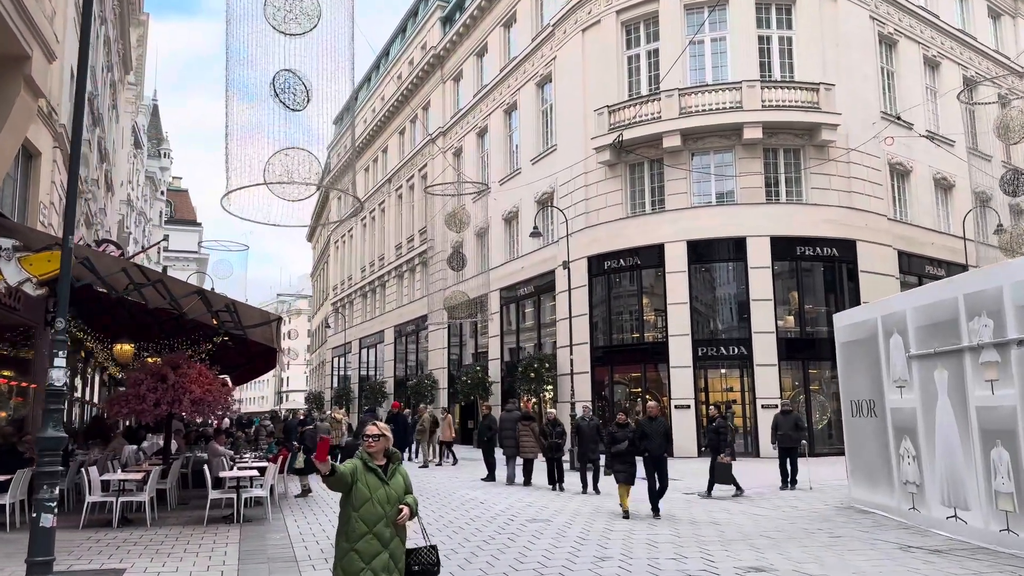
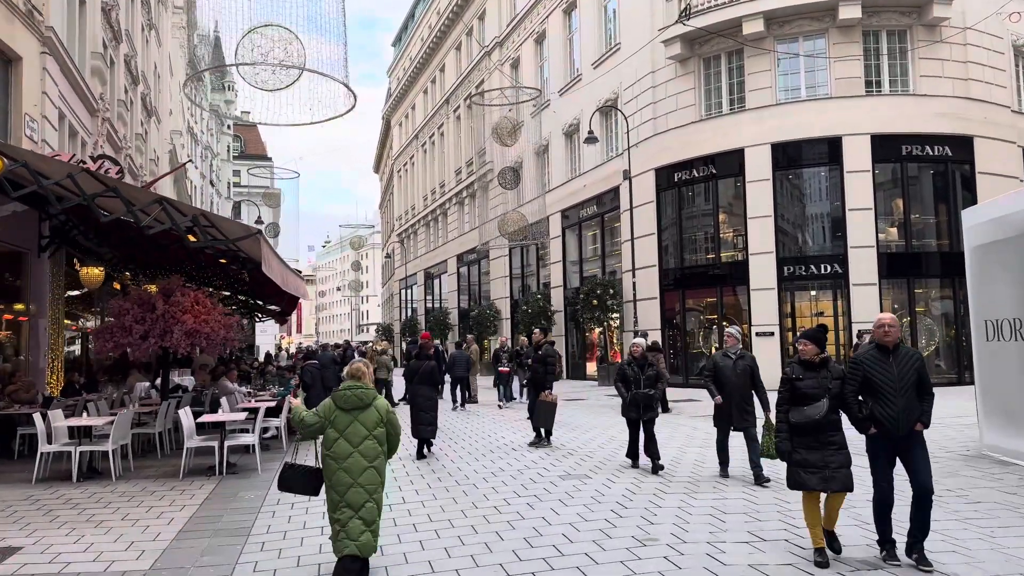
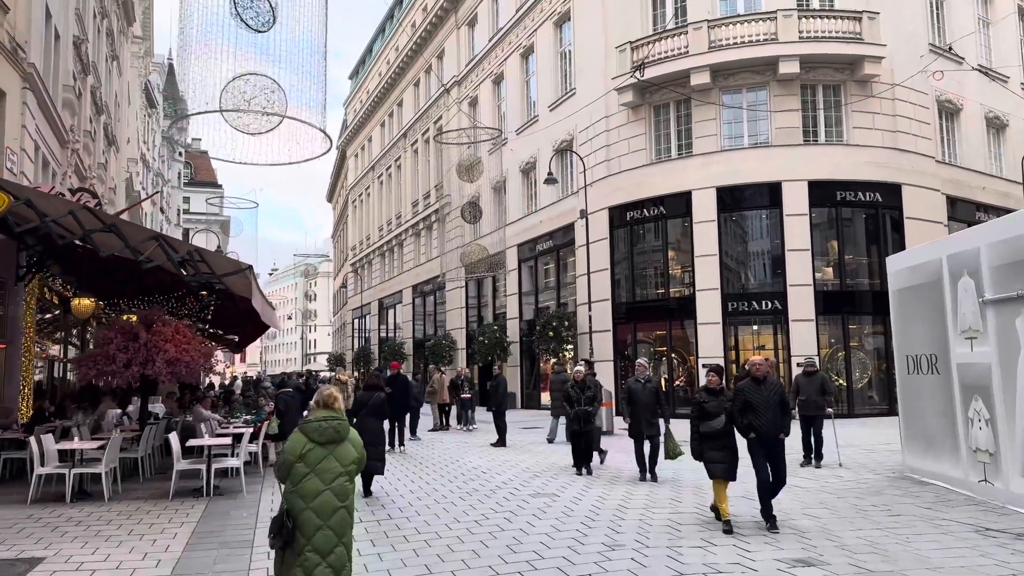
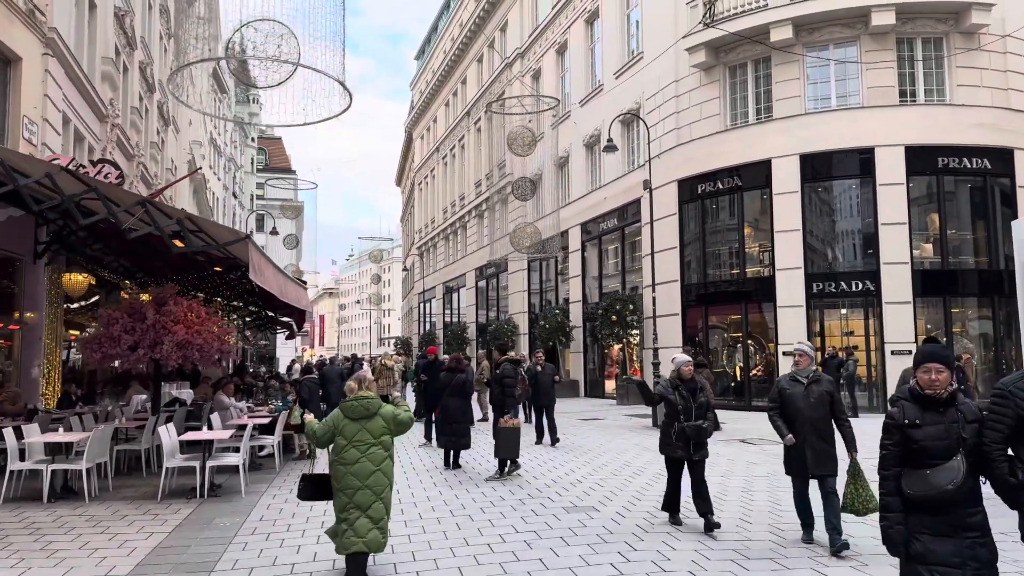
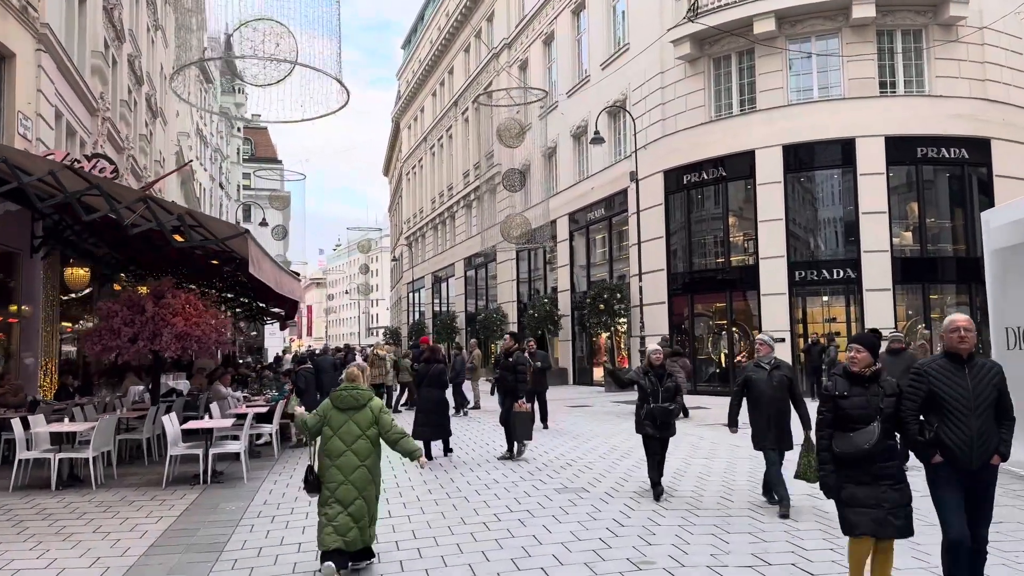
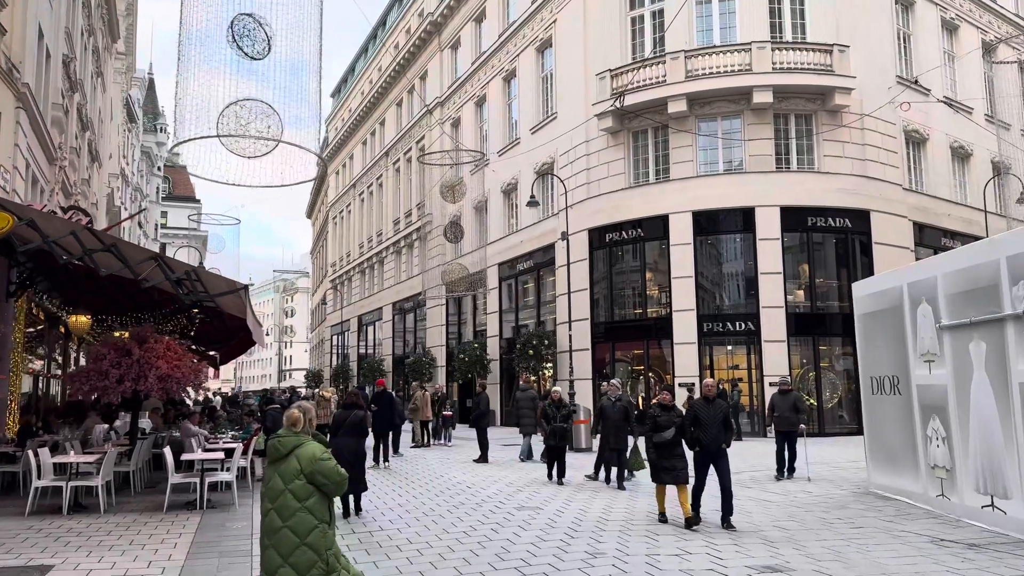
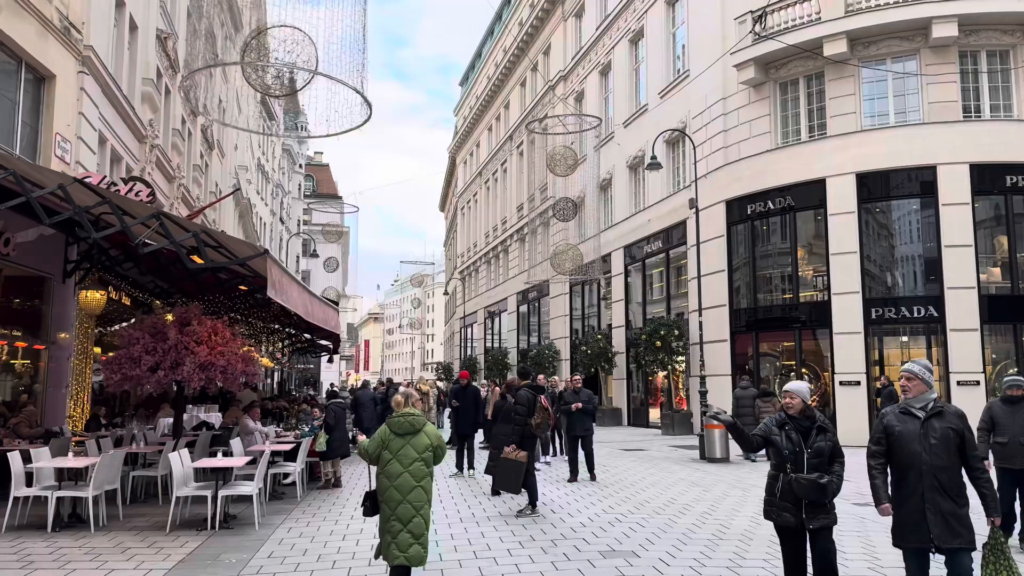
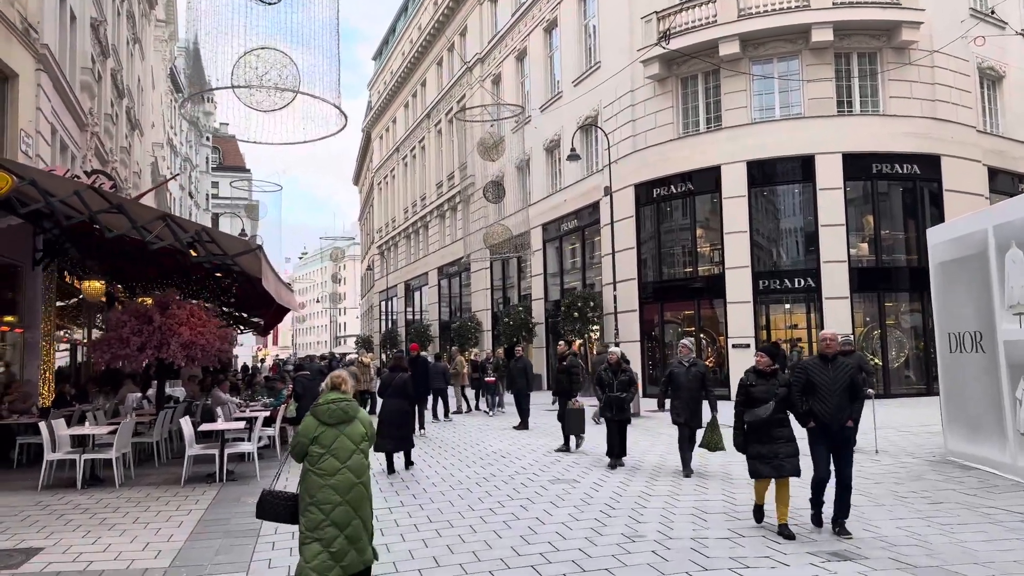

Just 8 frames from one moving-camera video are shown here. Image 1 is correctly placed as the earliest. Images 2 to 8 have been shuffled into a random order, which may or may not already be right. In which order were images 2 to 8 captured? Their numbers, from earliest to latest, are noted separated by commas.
6, 3, 8, 2, 5, 4, 7
